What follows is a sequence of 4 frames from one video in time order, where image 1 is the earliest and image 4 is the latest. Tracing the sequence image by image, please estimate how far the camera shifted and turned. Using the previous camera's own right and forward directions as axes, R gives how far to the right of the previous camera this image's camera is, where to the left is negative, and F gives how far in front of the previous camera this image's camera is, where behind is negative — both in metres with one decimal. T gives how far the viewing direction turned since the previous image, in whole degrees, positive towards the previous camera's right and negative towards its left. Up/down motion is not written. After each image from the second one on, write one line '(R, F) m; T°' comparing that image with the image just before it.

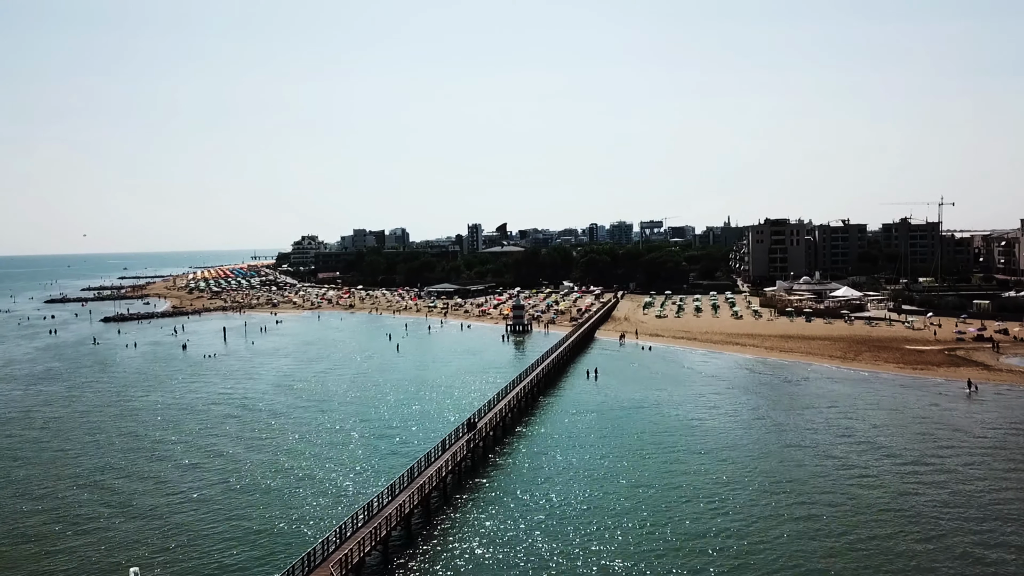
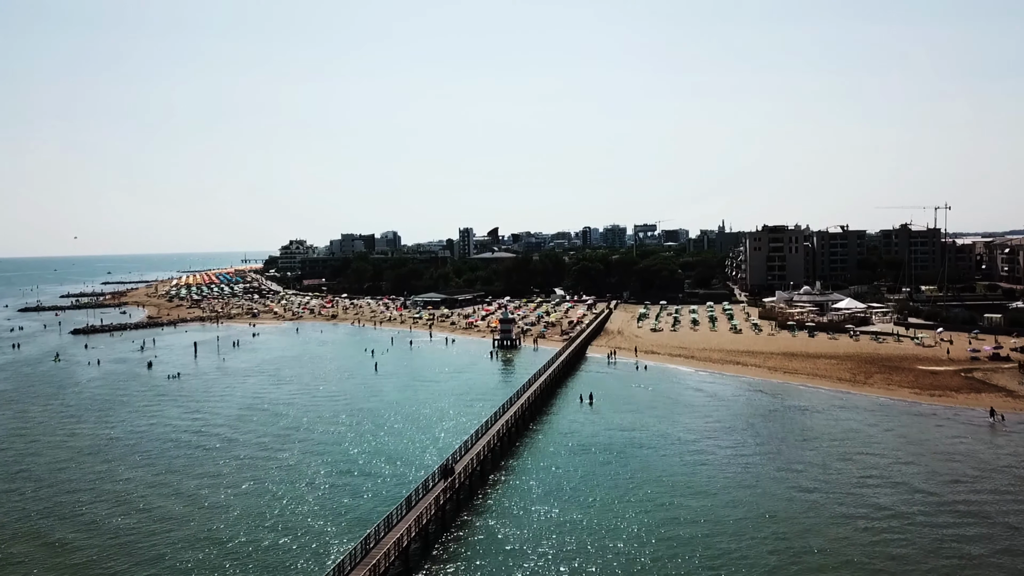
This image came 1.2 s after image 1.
(+0.5, +3.3) m; 0°
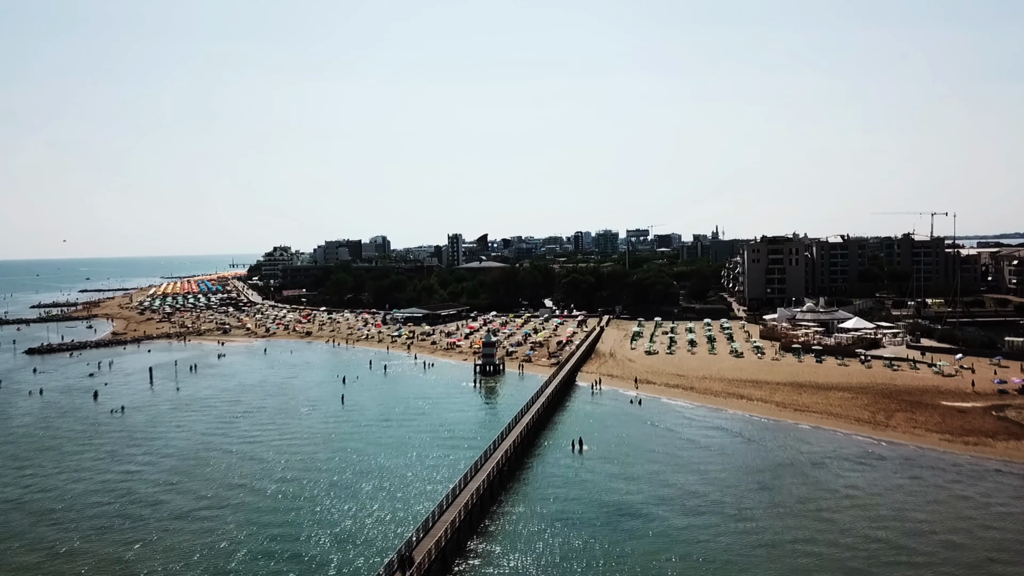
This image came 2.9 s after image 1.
(+0.7, +4.6) m; +1°
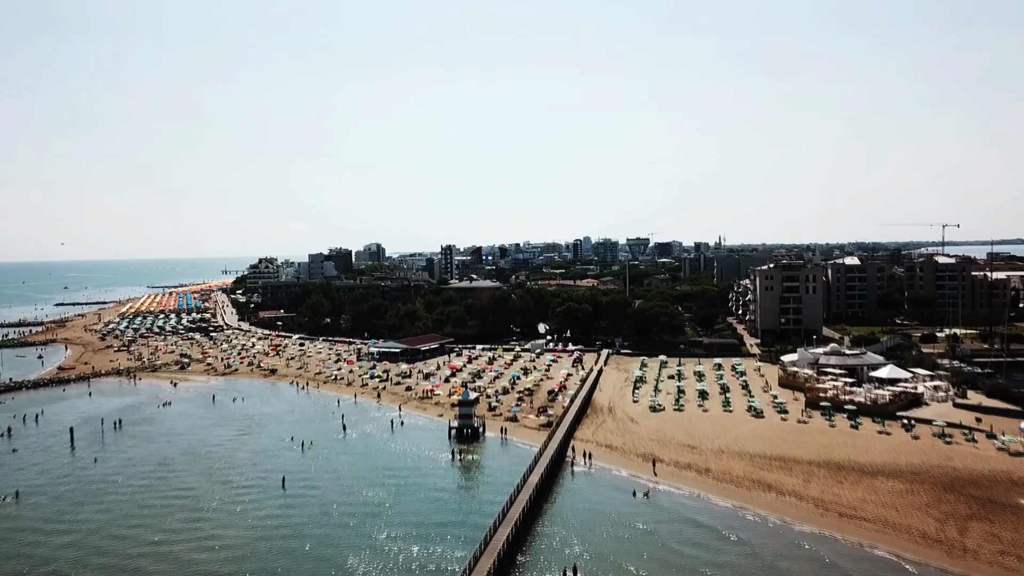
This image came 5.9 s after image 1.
(+1.1, +8.0) m; 0°
